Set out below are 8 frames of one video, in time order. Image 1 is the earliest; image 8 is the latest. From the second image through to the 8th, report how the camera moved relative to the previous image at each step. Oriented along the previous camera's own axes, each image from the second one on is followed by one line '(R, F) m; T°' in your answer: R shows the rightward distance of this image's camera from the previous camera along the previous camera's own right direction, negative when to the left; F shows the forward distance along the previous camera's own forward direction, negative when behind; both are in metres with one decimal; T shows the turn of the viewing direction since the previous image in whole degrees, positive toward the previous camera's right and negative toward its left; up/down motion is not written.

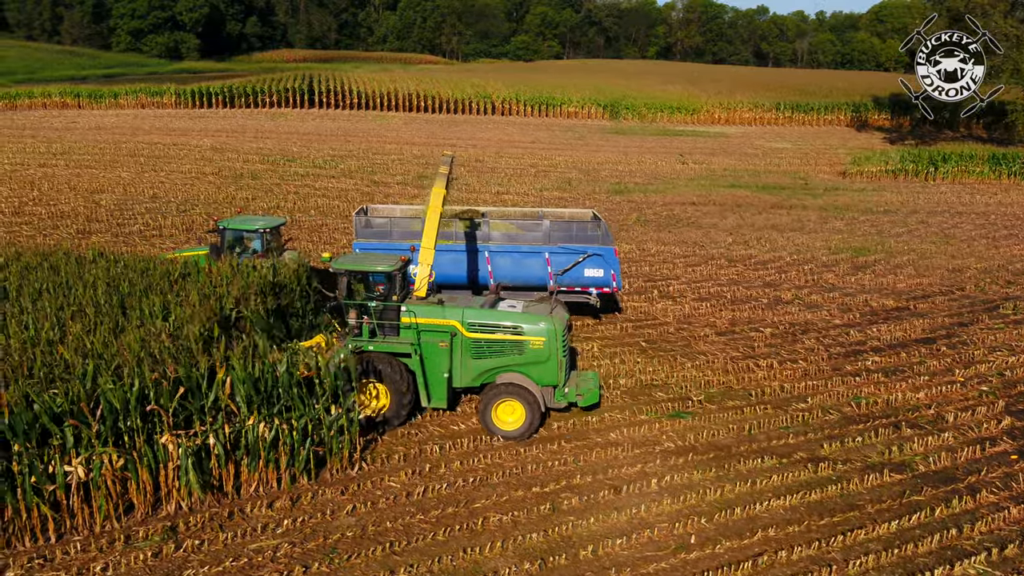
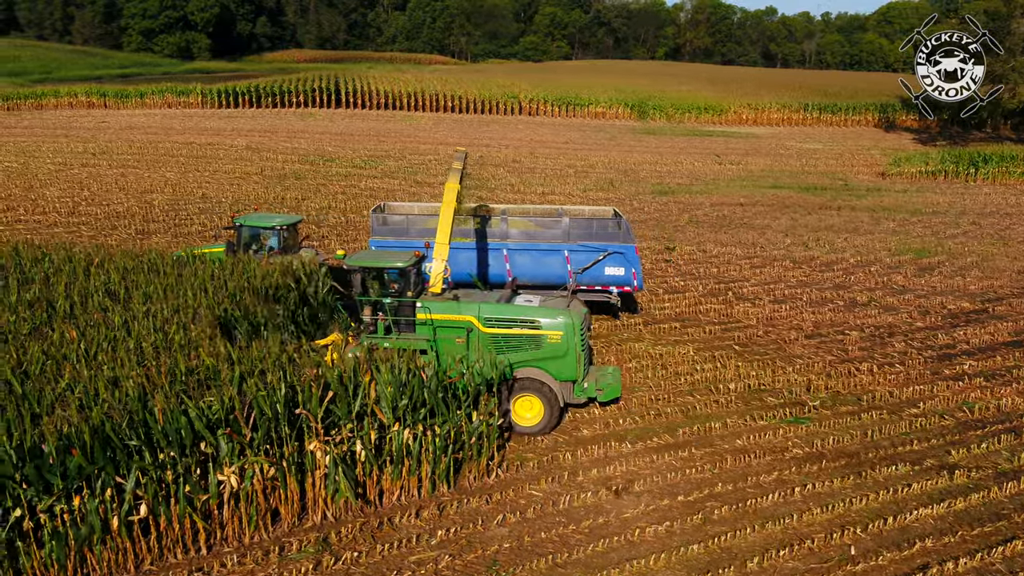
(-1.1, +0.2) m; 0°
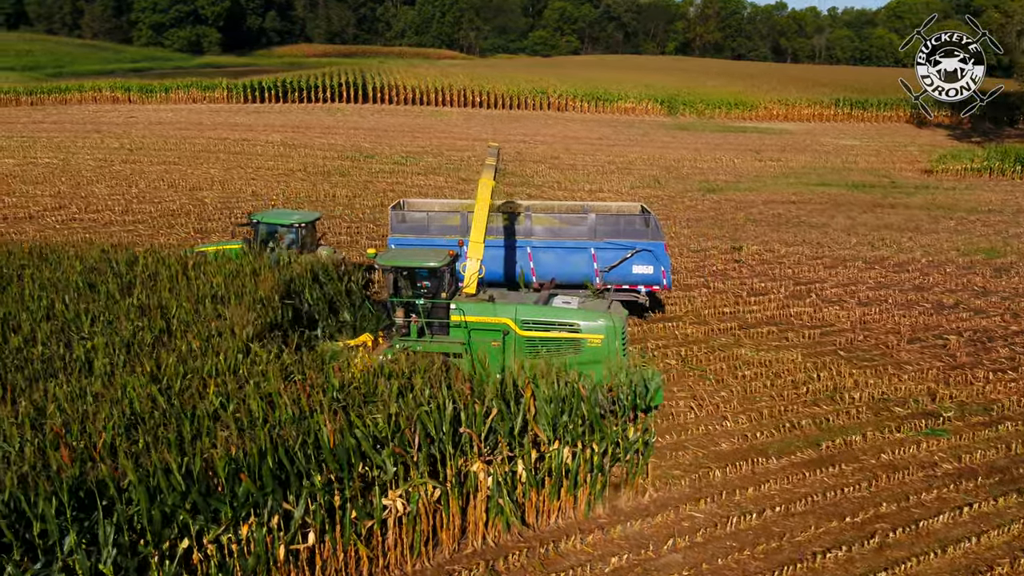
(-1.2, +0.4) m; 0°
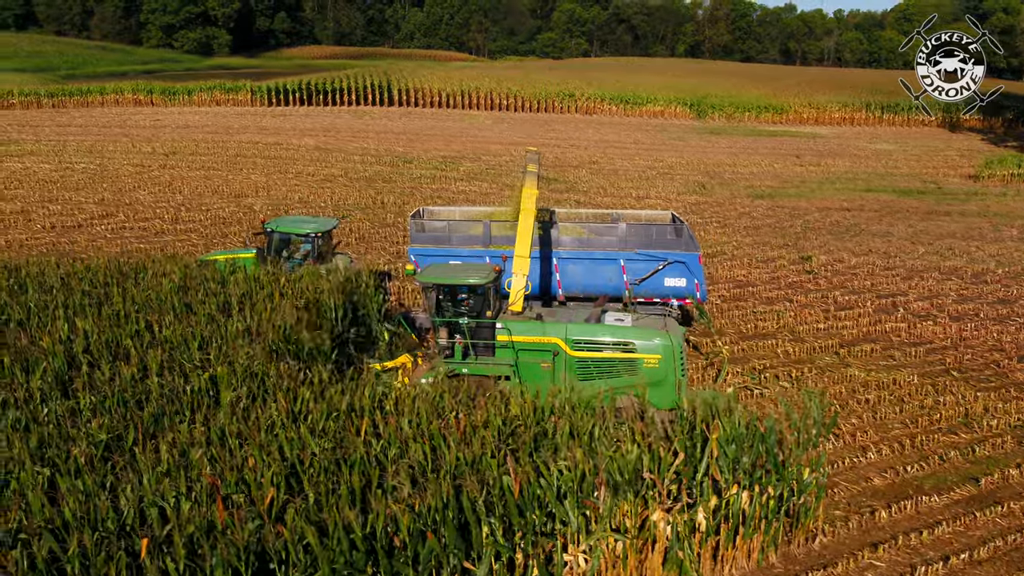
(-1.1, +0.6) m; 0°
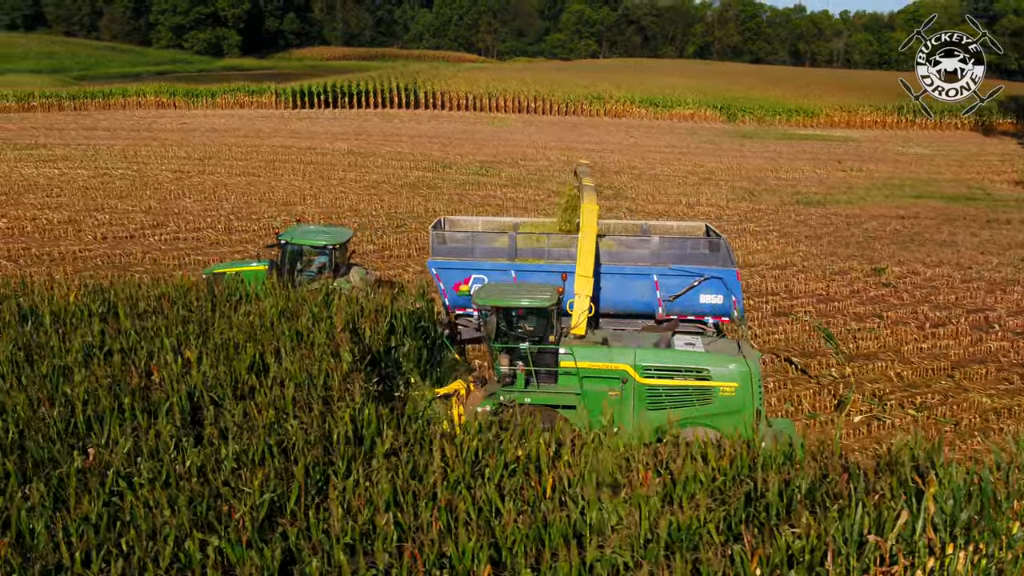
(-1.1, +0.6) m; 0°
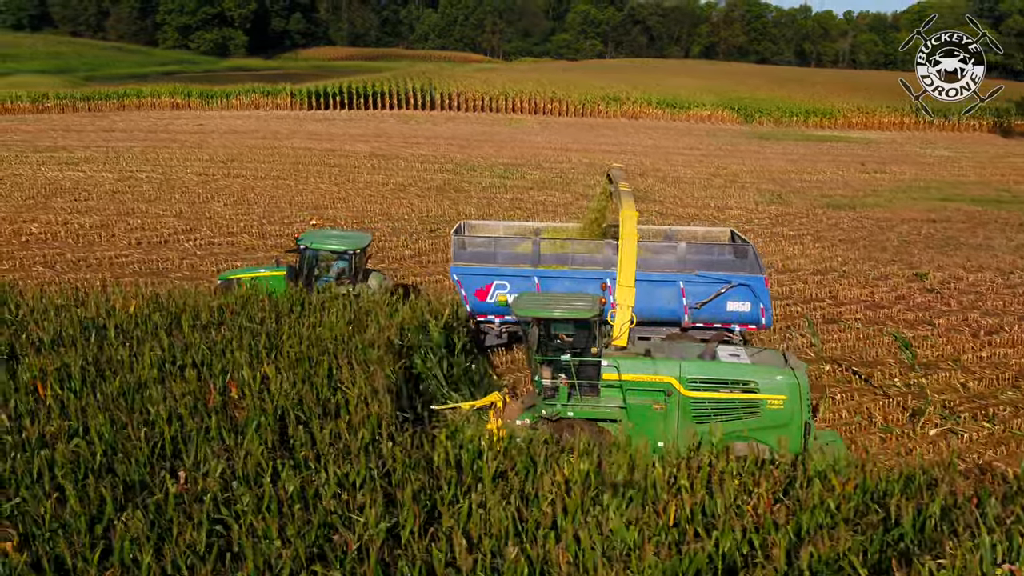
(-0.6, +0.2) m; 0°
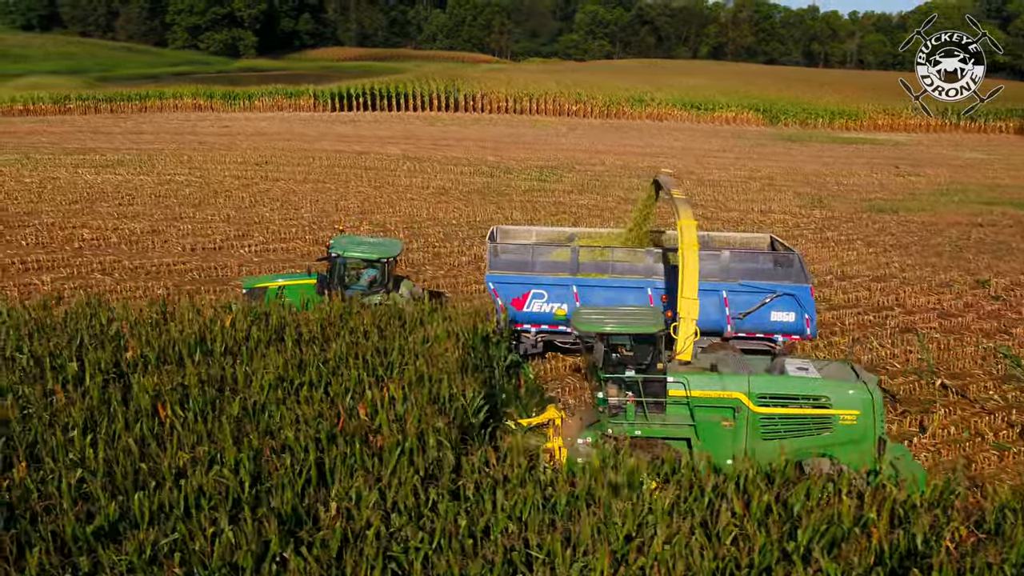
(-0.9, +0.3) m; 0°
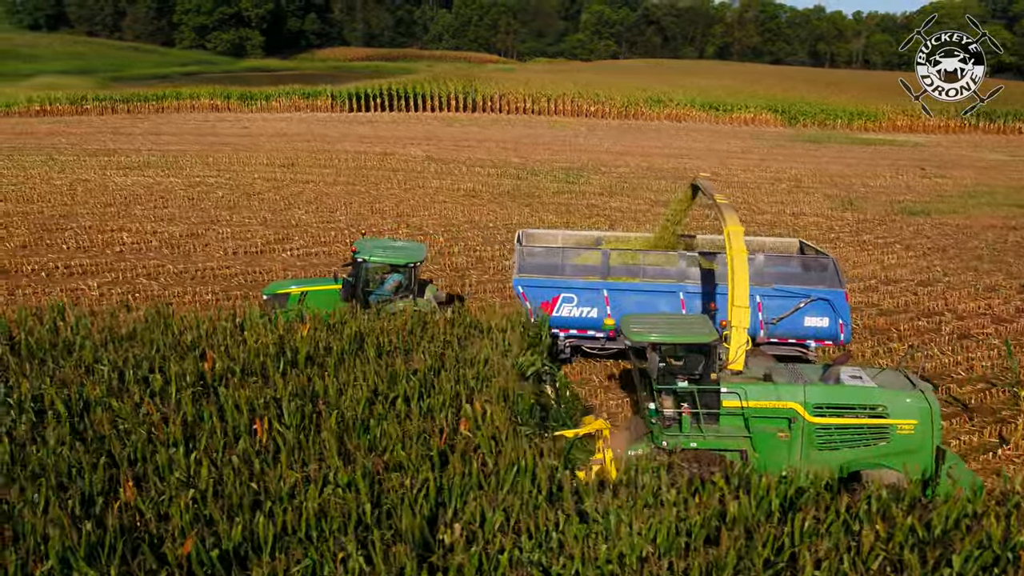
(-0.7, +0.2) m; 0°
